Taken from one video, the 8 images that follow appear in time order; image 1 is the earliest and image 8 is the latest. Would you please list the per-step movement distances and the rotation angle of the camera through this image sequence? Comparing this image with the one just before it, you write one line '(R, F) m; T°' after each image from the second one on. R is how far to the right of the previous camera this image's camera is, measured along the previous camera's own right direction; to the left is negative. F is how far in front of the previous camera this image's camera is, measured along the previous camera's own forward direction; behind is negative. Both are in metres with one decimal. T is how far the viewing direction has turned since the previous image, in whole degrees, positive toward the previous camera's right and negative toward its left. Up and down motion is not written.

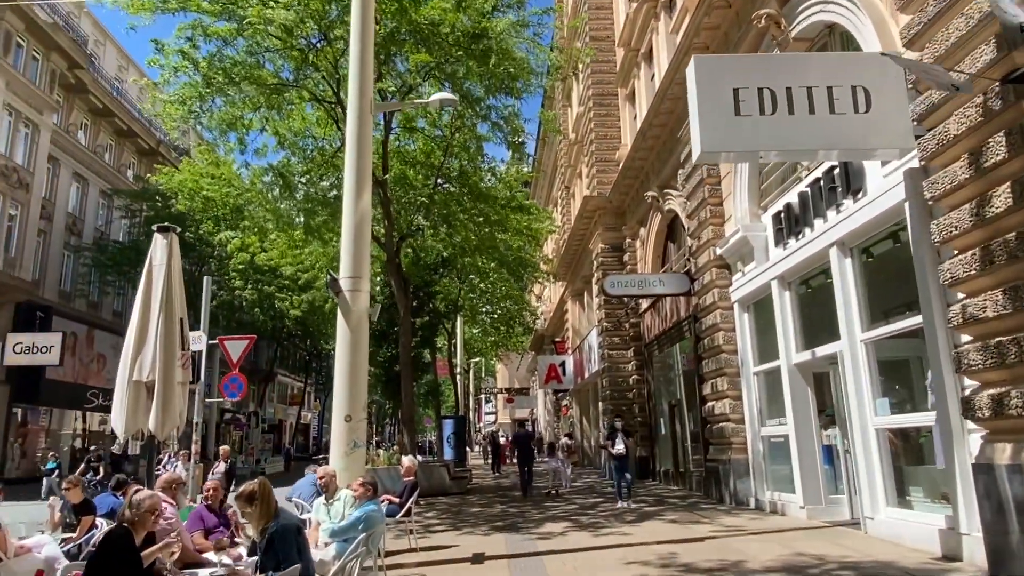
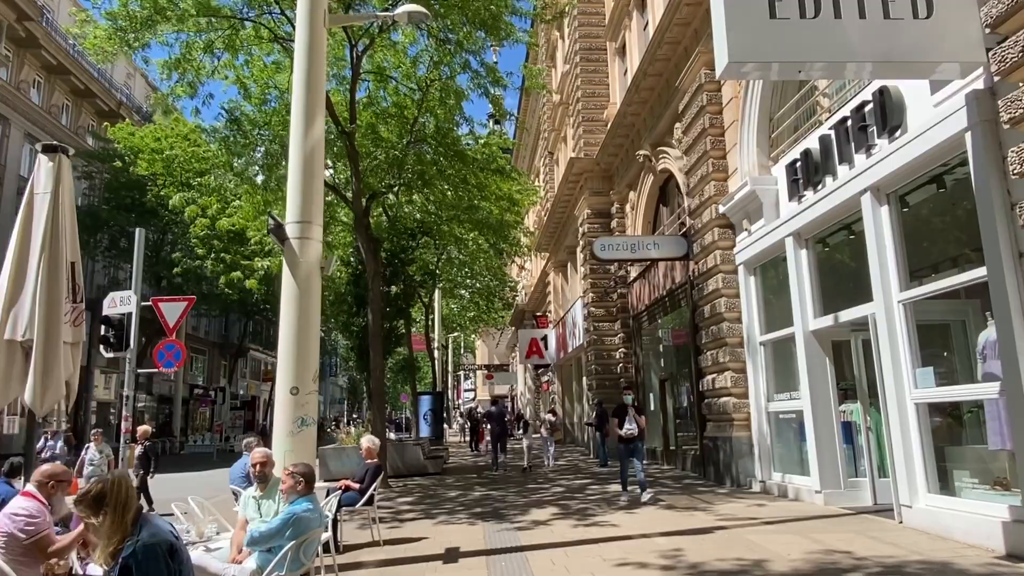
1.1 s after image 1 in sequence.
(0.0, +1.4) m; +2°
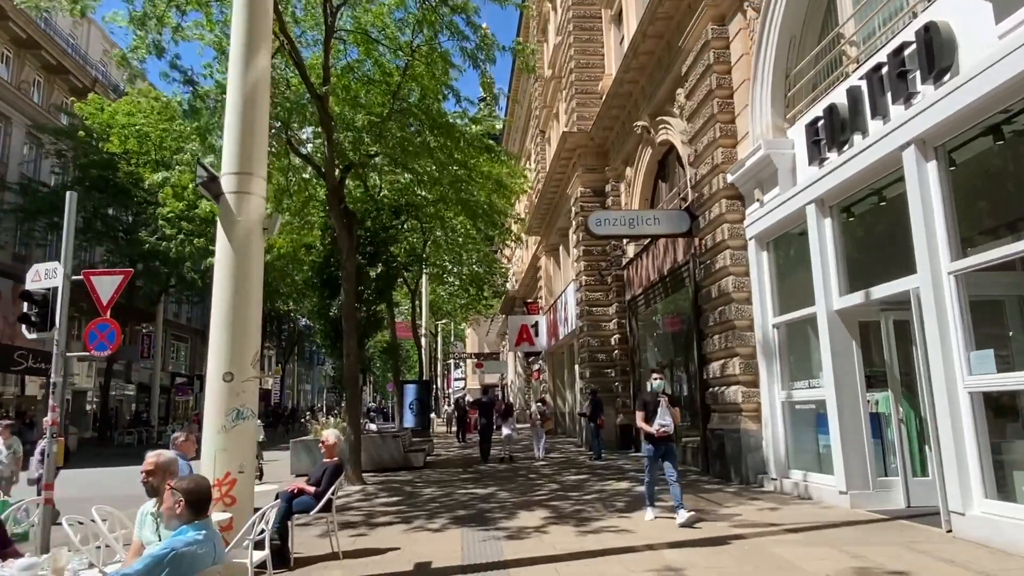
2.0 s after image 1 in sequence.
(+0.1, +1.2) m; +1°
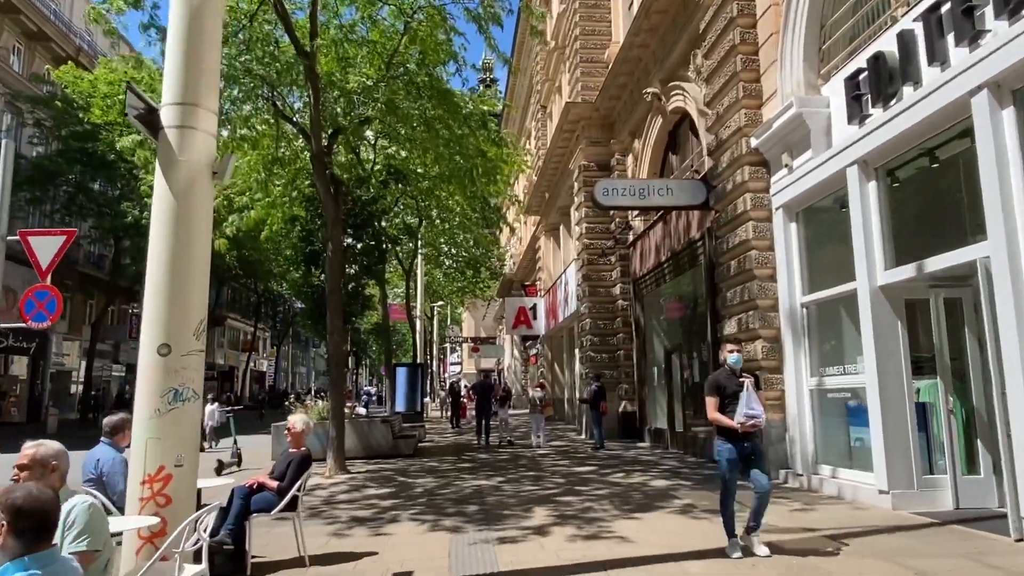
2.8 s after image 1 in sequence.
(0.0, +1.1) m; 0°
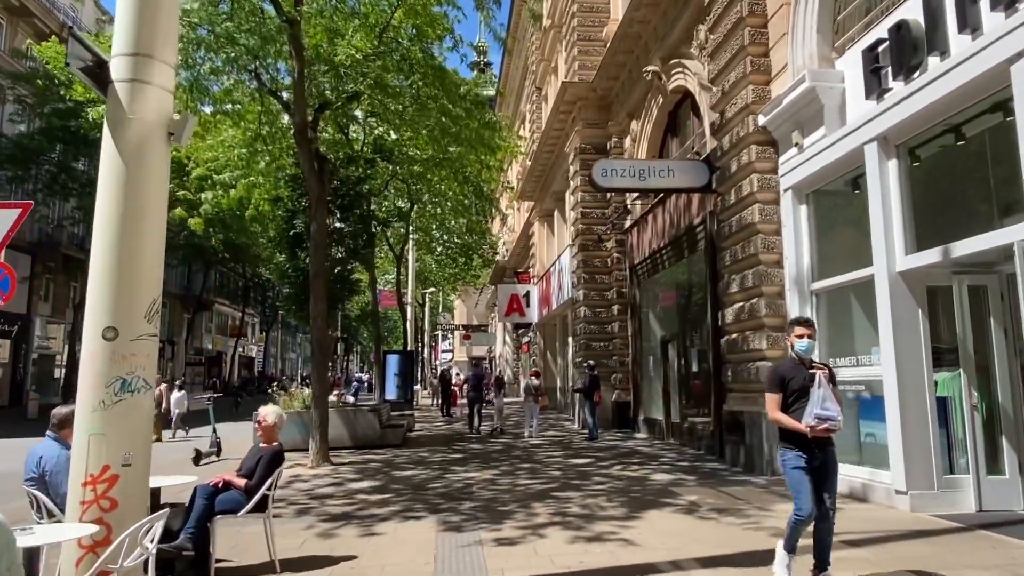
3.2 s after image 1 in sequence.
(0.0, +0.6) m; +1°
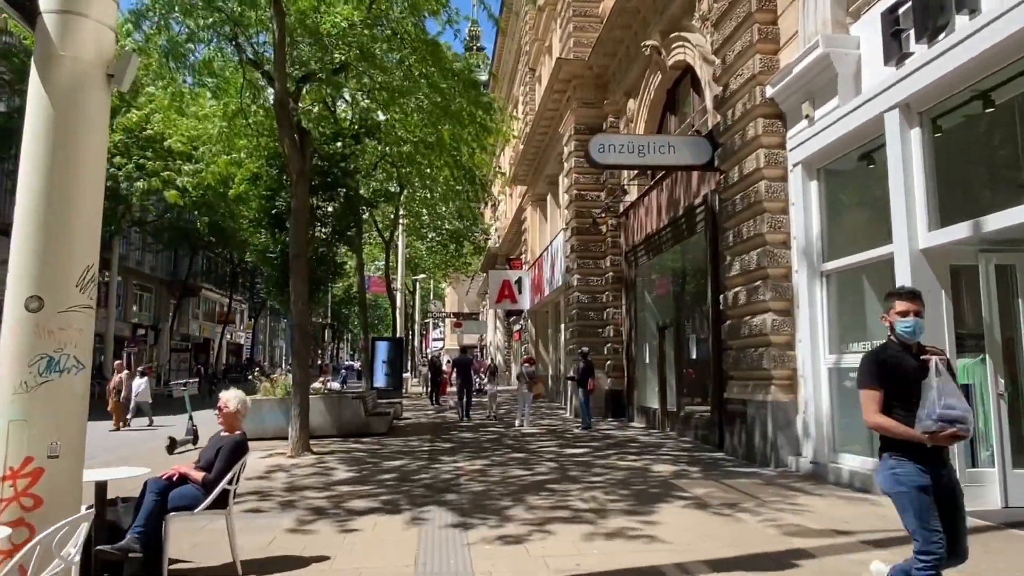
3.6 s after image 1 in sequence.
(0.0, +0.6) m; +1°
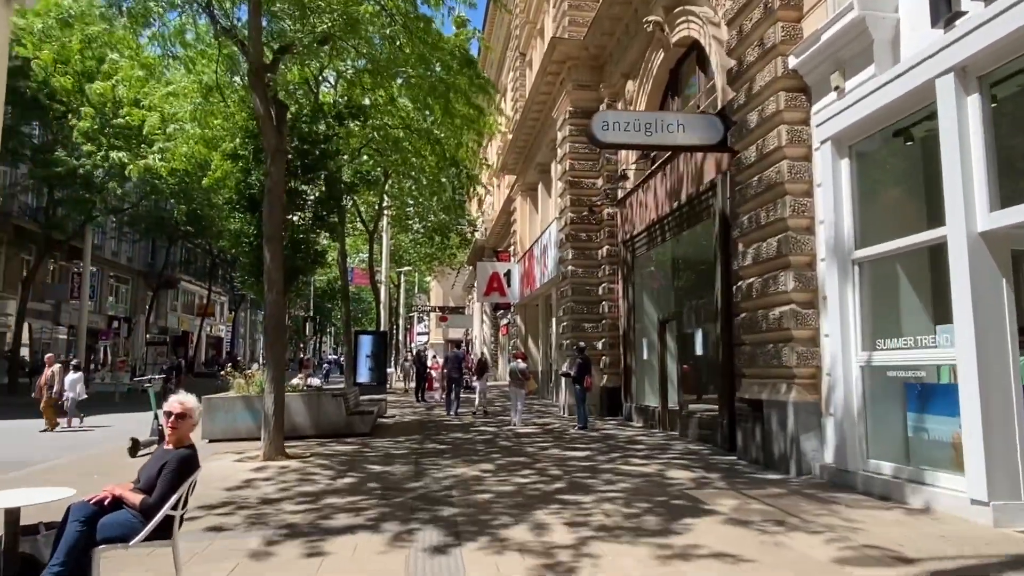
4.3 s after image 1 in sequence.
(-0.1, +0.9) m; +1°
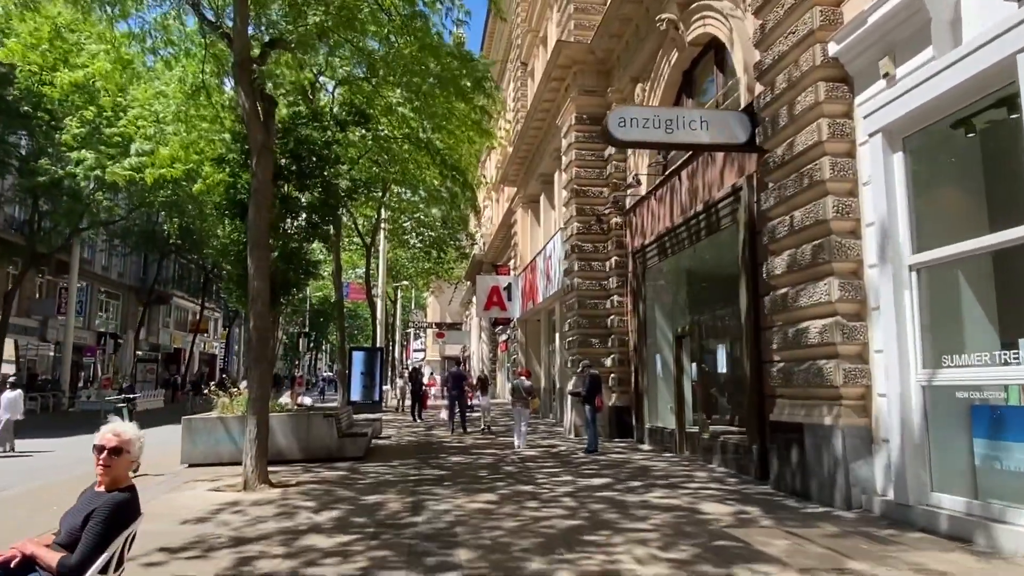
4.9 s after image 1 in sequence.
(-0.2, +0.9) m; 0°
